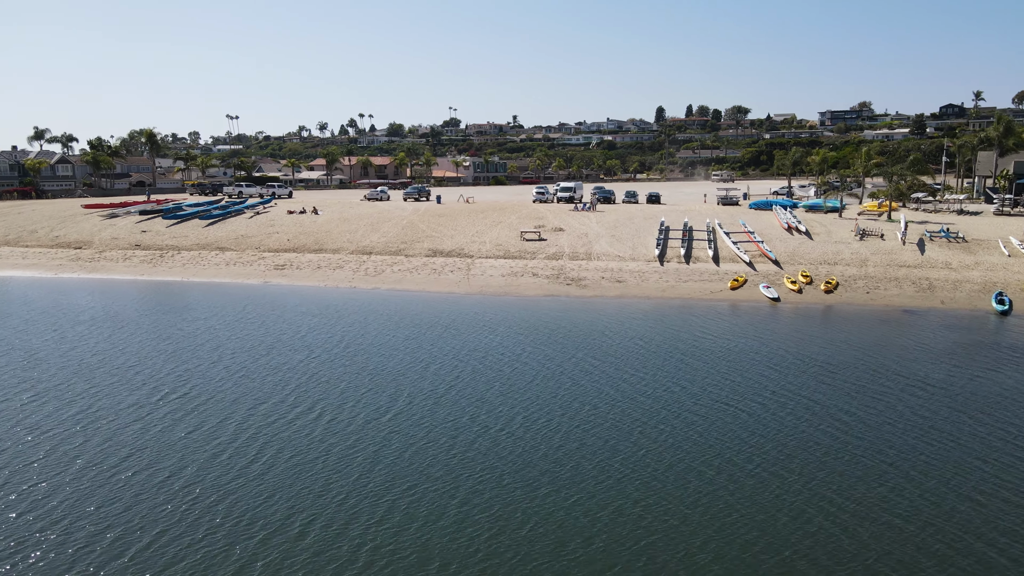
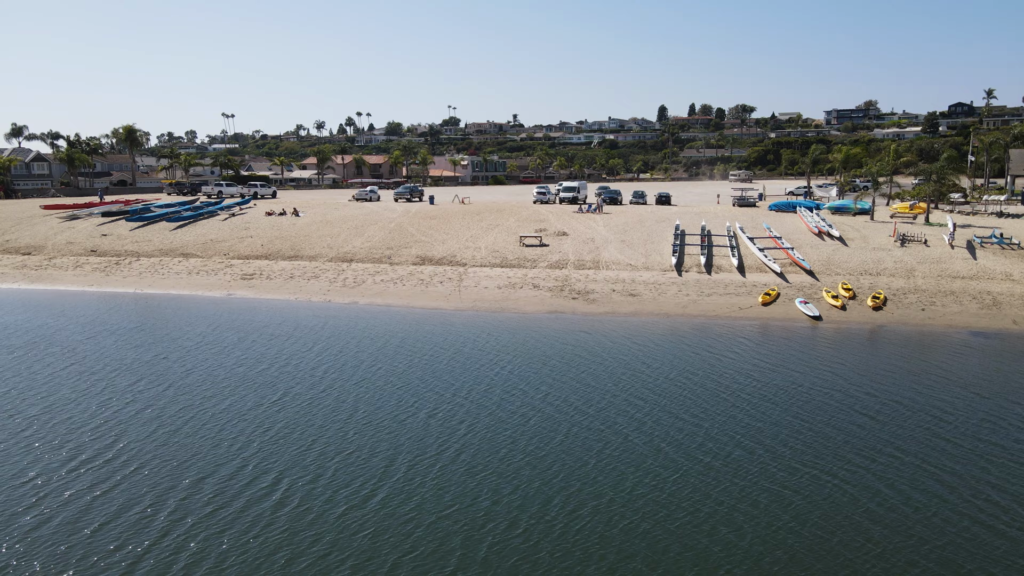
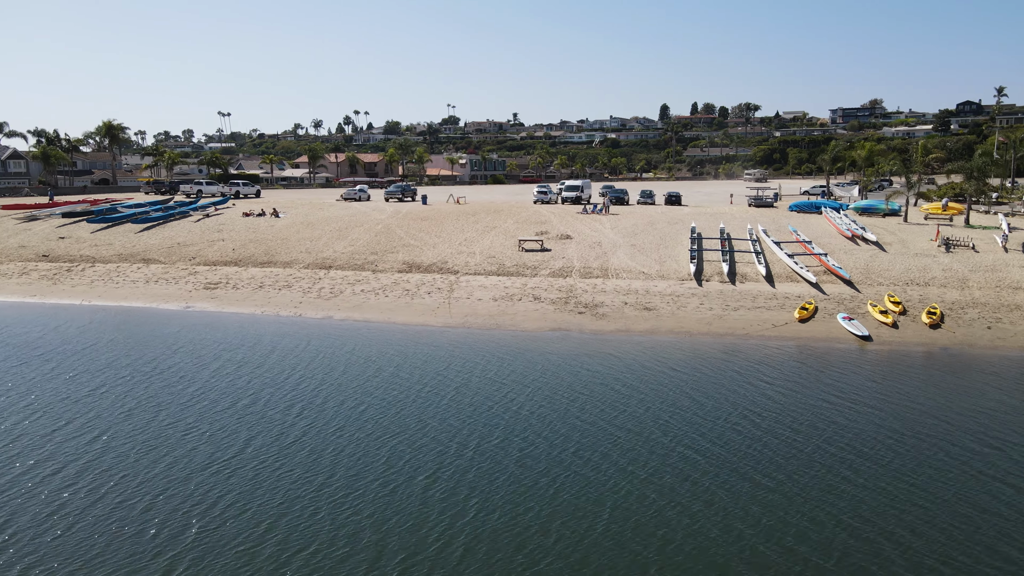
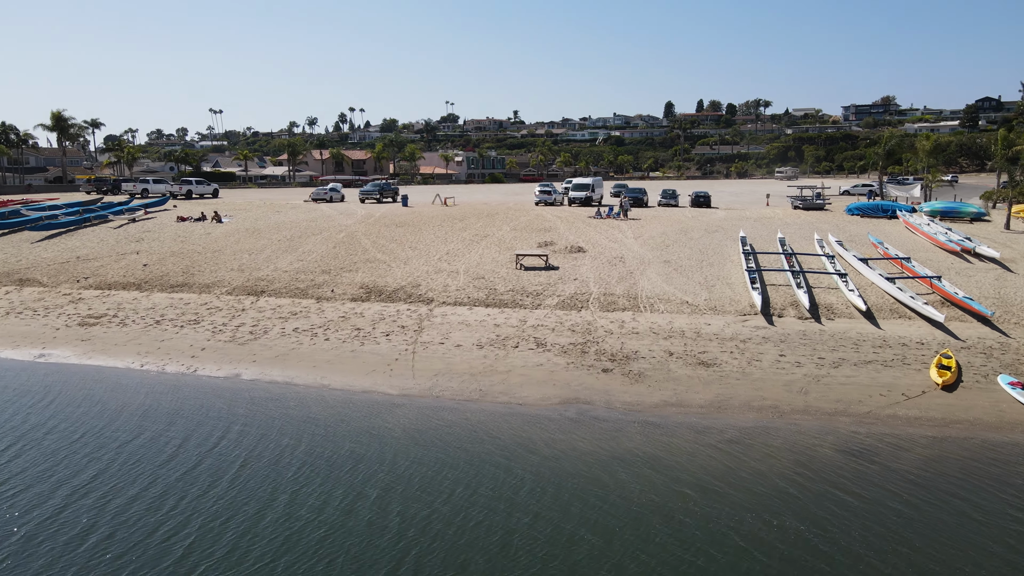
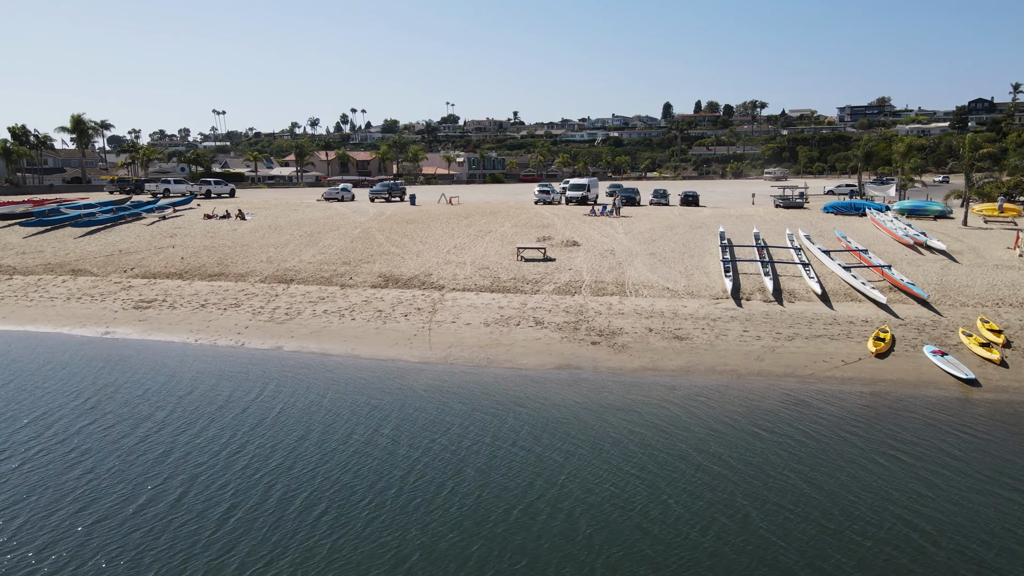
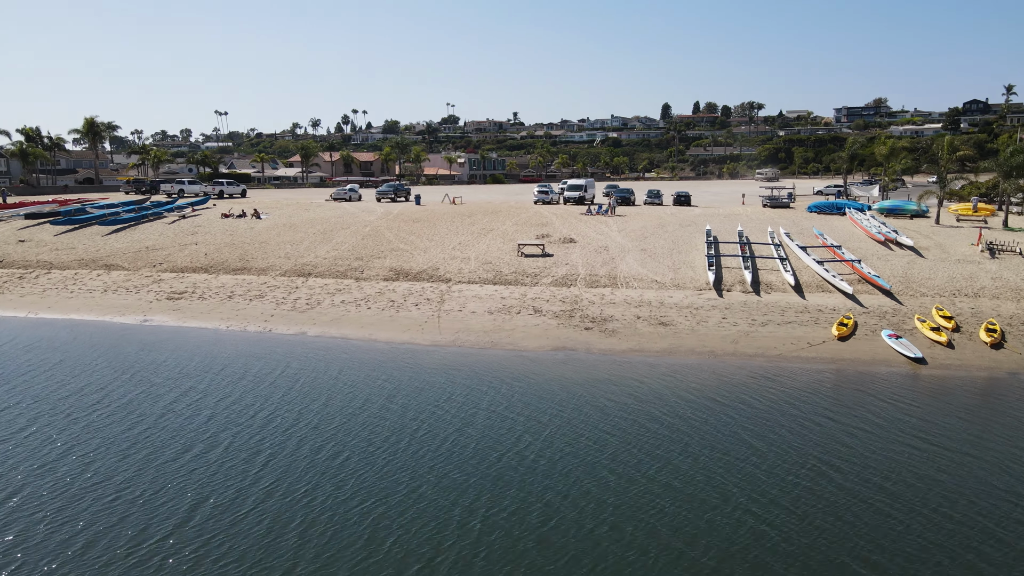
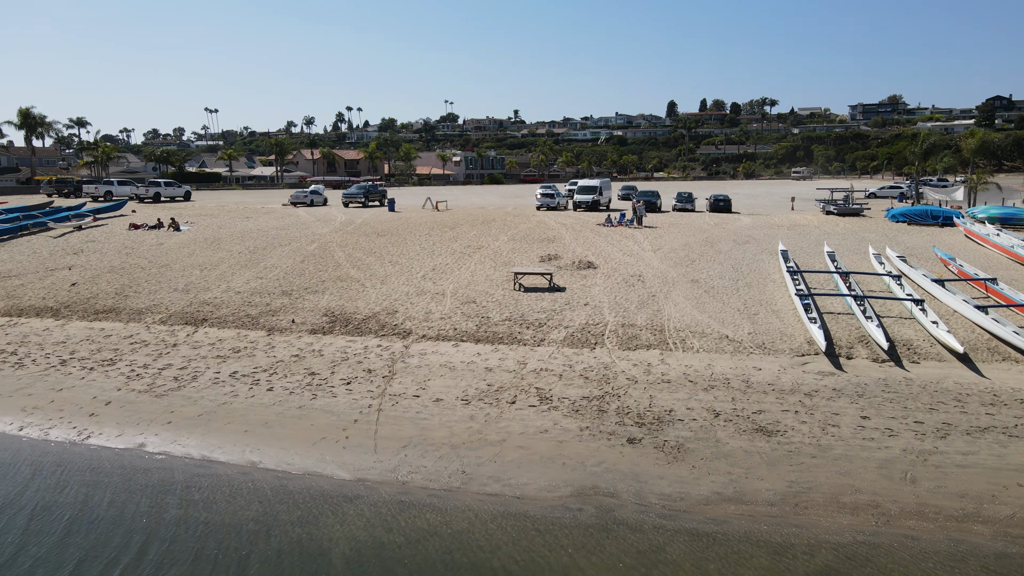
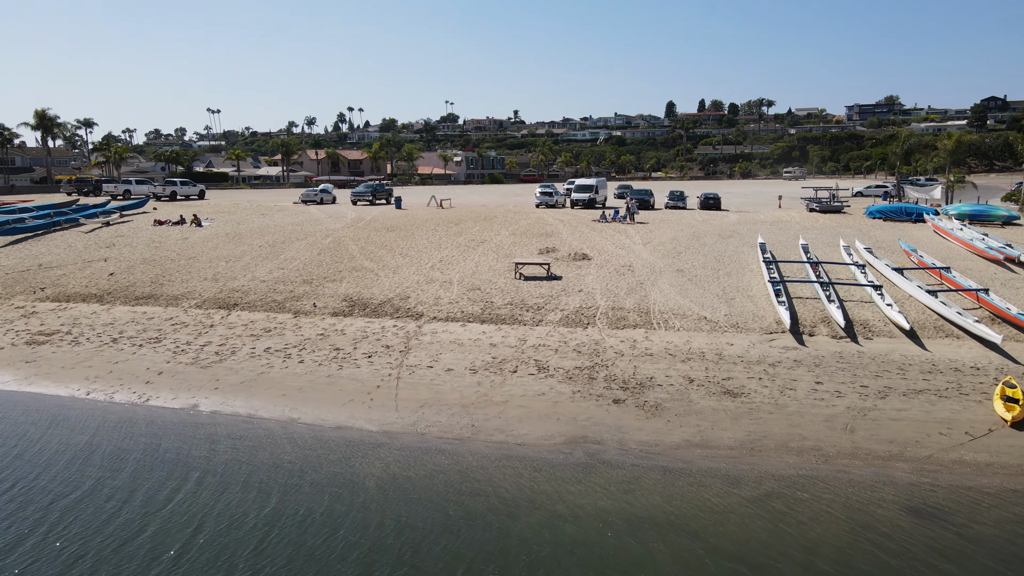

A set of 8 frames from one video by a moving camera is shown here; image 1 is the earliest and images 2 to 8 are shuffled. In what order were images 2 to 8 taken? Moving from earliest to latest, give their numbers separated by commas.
2, 3, 6, 5, 4, 8, 7
